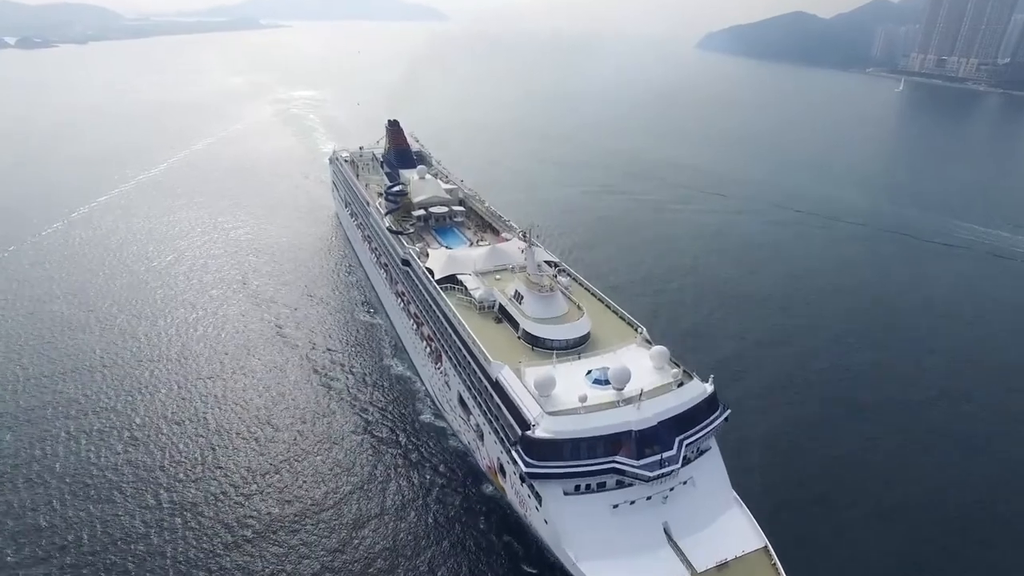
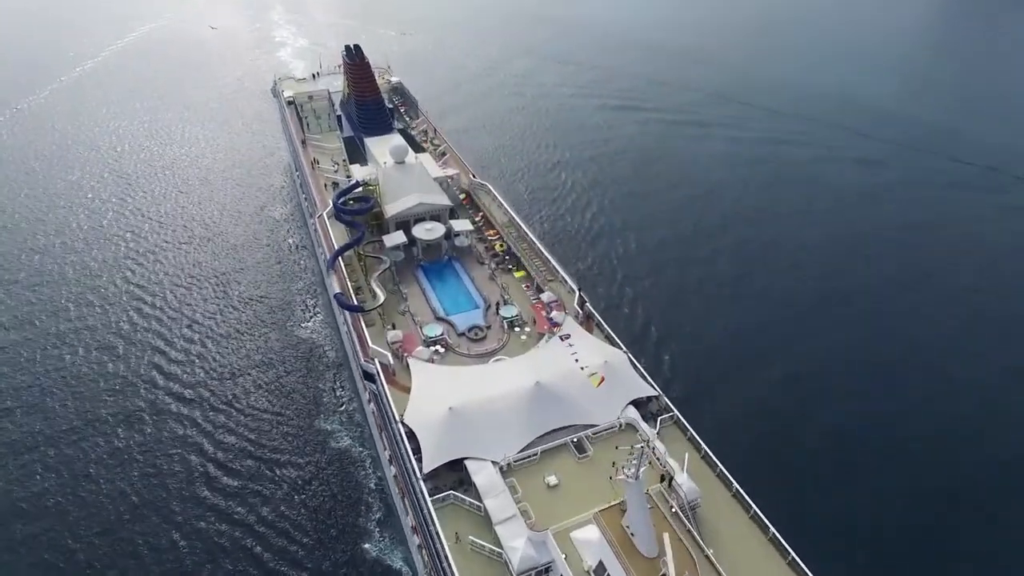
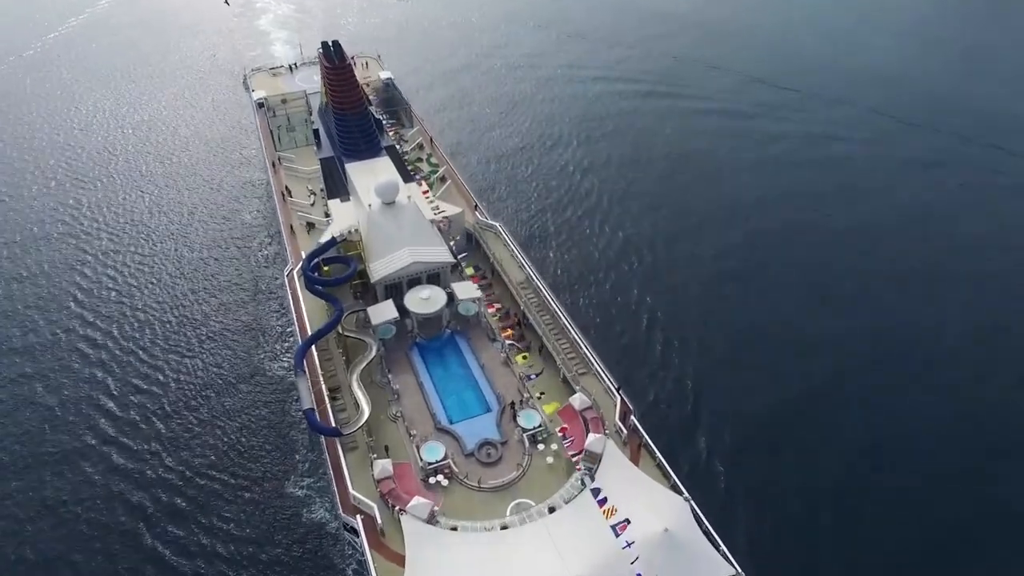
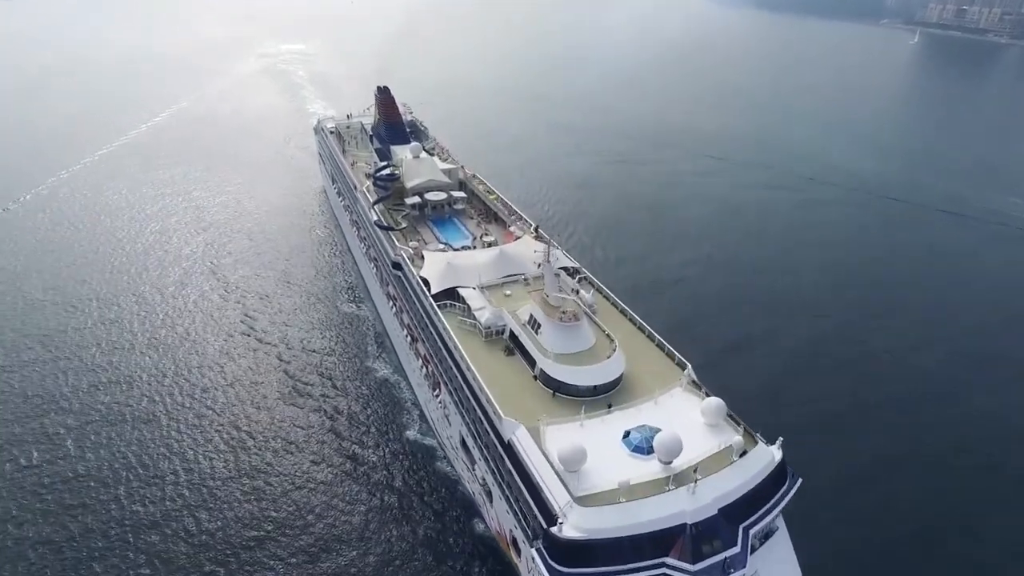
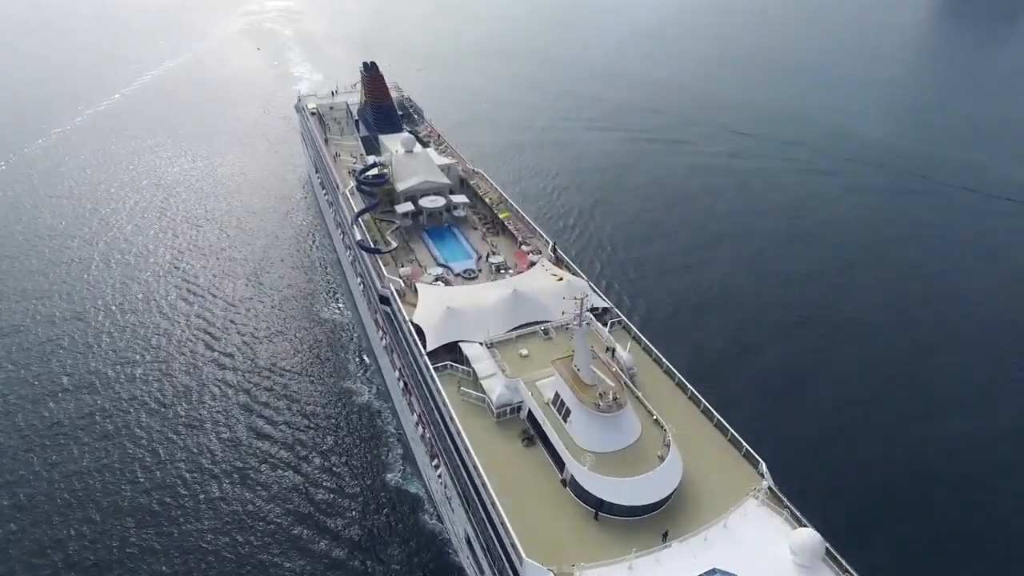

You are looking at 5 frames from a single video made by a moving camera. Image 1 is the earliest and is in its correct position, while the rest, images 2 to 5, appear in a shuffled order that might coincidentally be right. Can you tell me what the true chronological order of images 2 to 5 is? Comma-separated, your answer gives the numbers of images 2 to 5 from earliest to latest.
4, 5, 2, 3
